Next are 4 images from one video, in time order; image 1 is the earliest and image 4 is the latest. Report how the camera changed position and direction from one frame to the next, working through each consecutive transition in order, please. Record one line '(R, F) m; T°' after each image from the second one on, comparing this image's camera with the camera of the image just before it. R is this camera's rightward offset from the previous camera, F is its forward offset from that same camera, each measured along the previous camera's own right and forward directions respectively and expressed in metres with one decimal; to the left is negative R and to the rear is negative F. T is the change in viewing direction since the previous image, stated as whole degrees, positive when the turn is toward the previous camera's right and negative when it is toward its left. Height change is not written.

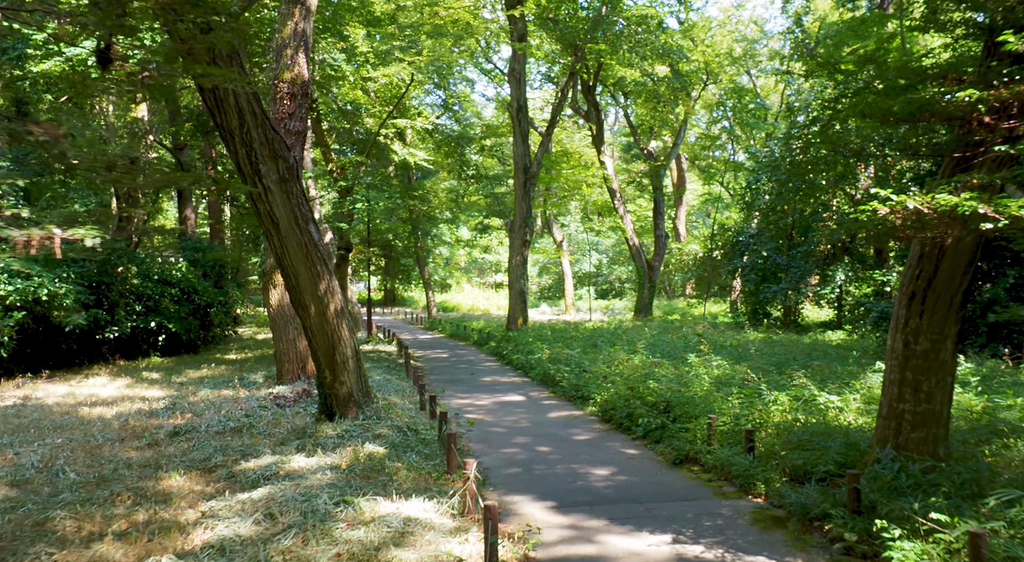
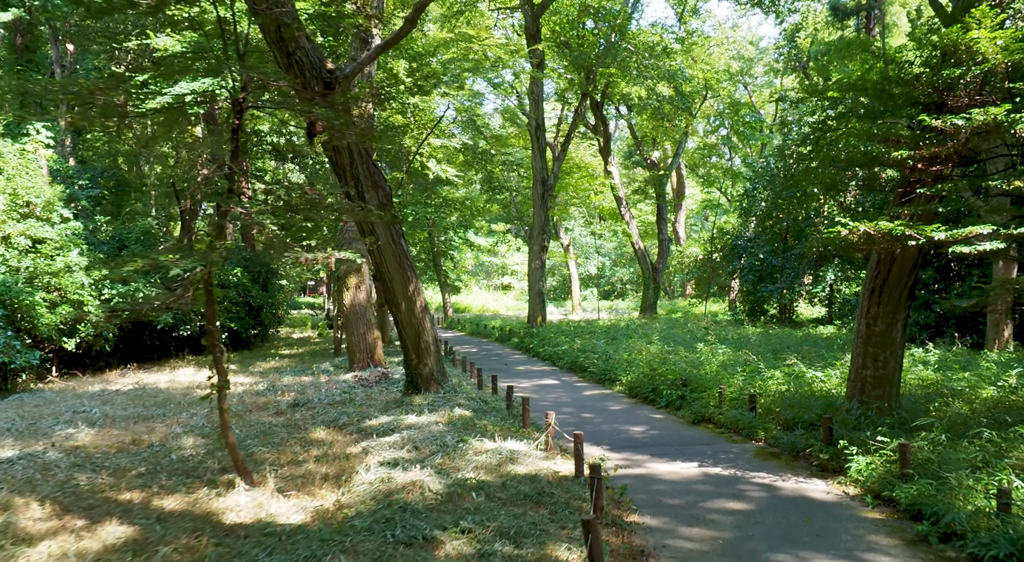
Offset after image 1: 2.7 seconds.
(-0.8, -2.5) m; 0°
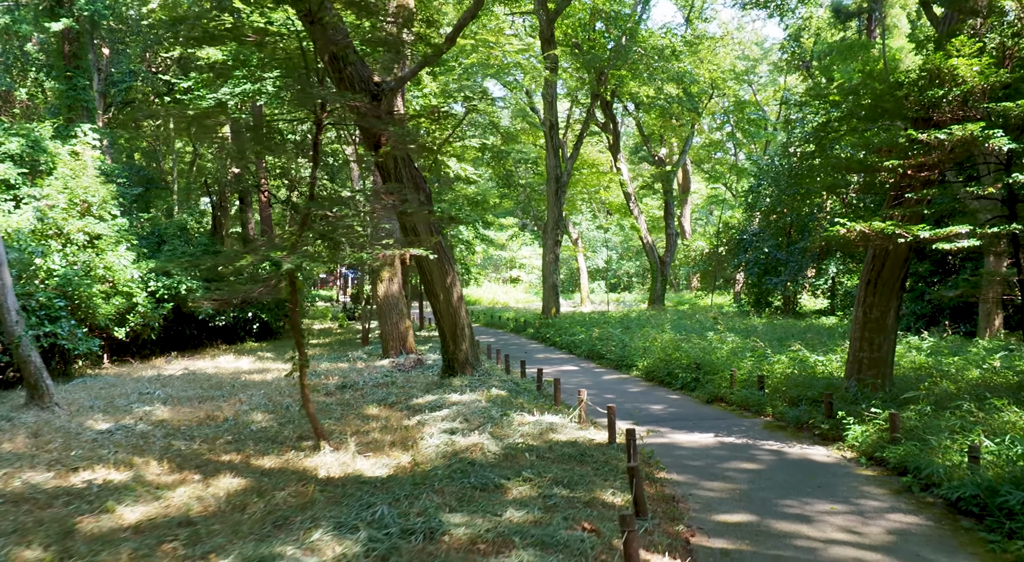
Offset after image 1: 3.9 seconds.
(-0.4, -1.2) m; 0°
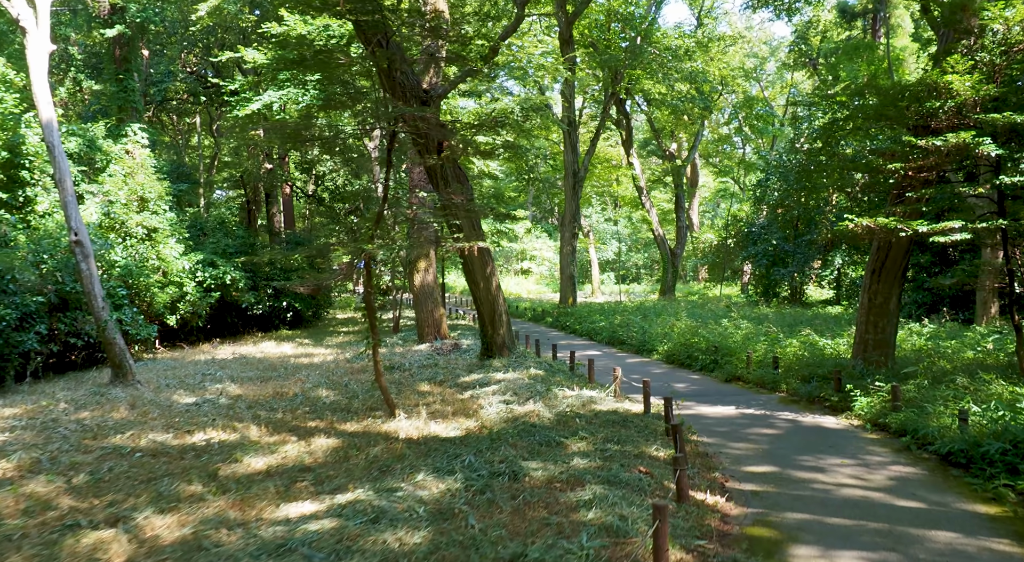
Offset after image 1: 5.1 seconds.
(-0.5, -1.2) m; 0°
